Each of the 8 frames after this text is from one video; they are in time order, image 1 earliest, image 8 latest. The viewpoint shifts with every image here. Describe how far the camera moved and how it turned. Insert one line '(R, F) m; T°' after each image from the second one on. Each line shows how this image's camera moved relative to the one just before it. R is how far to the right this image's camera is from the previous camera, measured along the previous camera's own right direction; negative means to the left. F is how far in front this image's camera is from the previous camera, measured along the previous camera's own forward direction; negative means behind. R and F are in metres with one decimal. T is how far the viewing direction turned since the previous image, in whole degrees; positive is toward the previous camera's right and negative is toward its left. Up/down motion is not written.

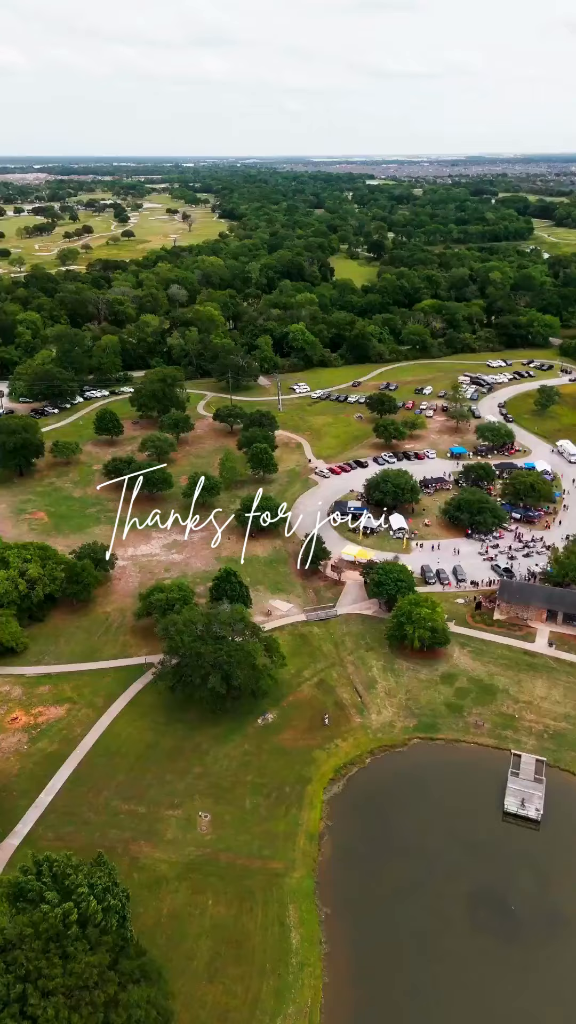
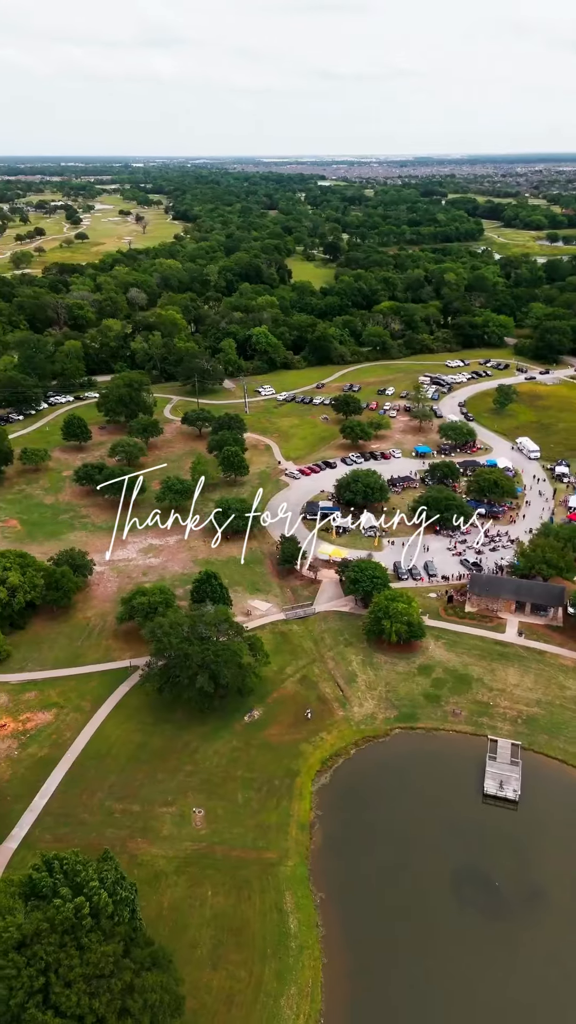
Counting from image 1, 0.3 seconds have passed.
(-1.1, -1.1) m; +3°
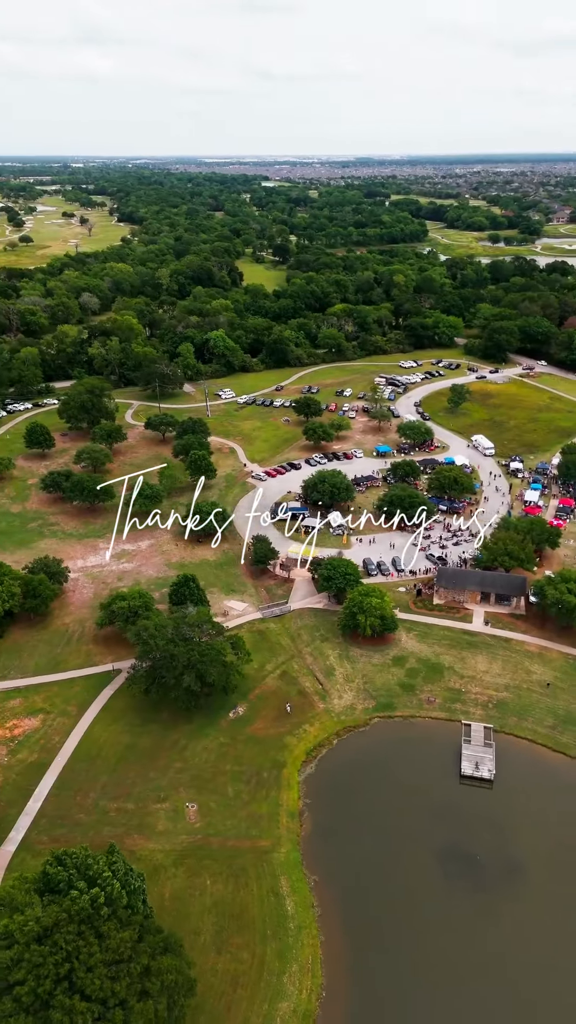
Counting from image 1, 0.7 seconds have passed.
(-1.3, -1.3) m; +4°
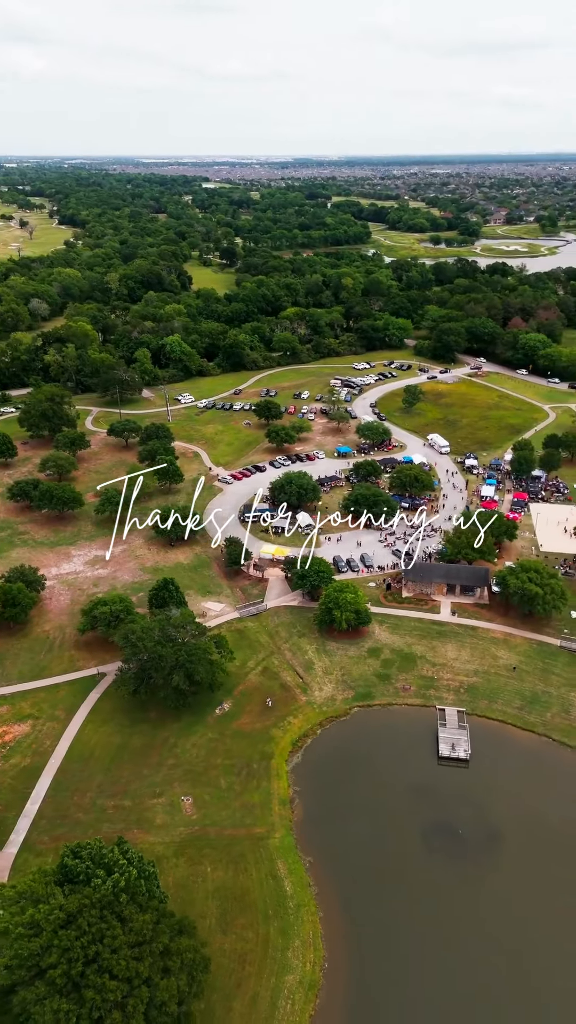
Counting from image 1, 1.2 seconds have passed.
(-1.6, -1.6) m; +4°
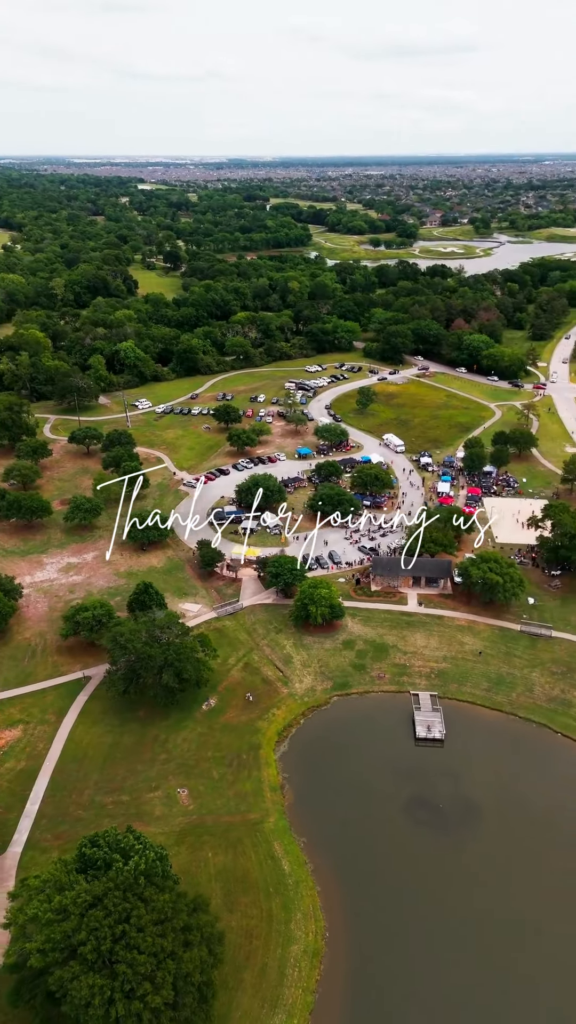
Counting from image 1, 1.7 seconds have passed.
(-1.8, -1.9) m; +4°
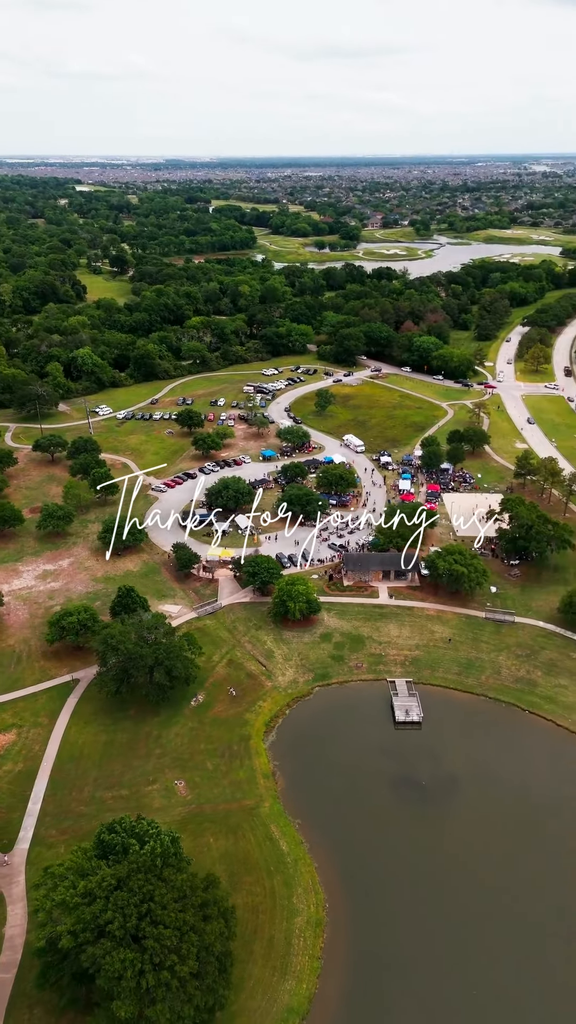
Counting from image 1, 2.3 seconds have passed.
(-1.8, -1.9) m; +4°
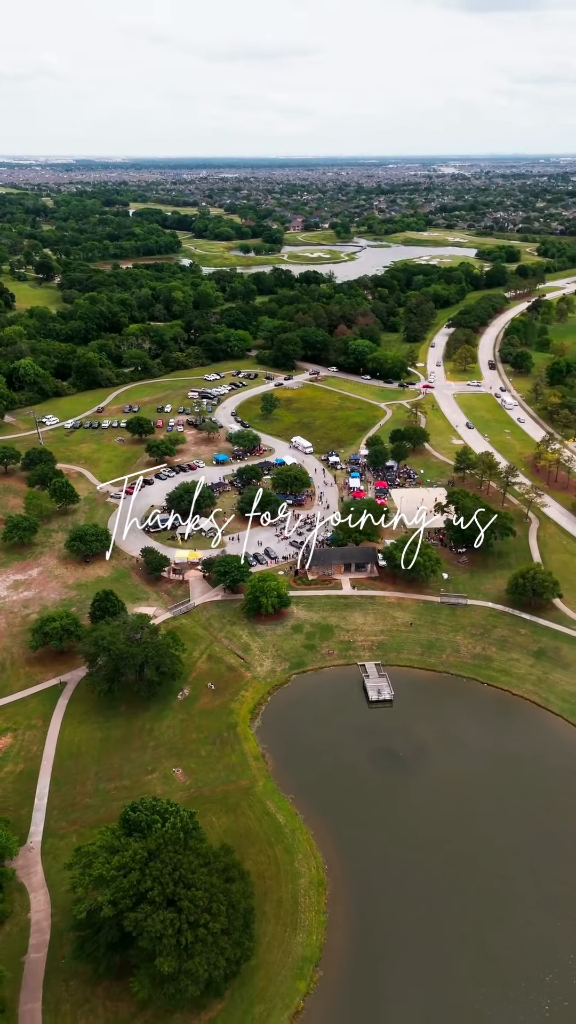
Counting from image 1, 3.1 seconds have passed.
(-2.8, -2.9) m; +6°
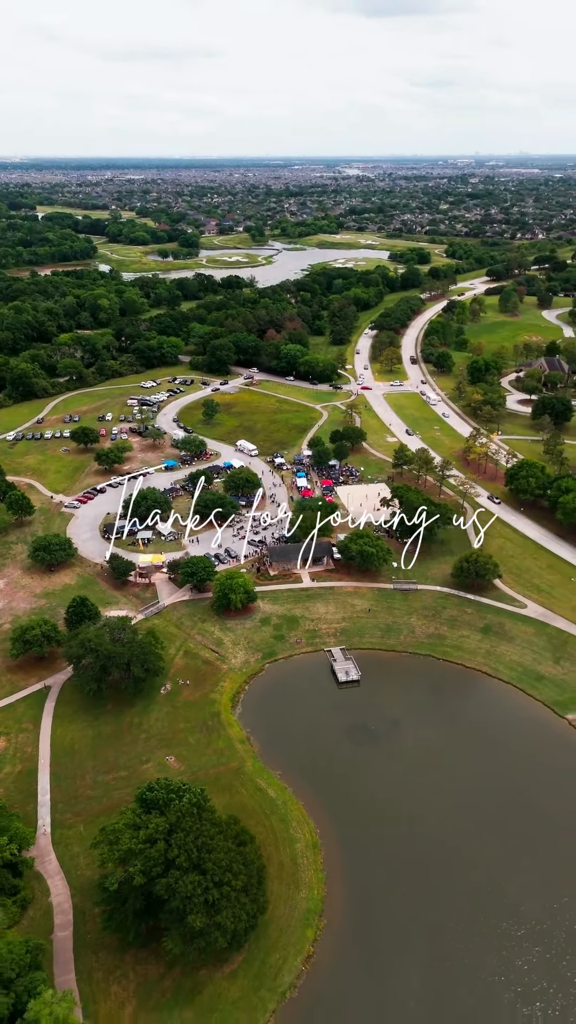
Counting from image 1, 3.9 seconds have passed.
(-3.0, -3.2) m; +6°
